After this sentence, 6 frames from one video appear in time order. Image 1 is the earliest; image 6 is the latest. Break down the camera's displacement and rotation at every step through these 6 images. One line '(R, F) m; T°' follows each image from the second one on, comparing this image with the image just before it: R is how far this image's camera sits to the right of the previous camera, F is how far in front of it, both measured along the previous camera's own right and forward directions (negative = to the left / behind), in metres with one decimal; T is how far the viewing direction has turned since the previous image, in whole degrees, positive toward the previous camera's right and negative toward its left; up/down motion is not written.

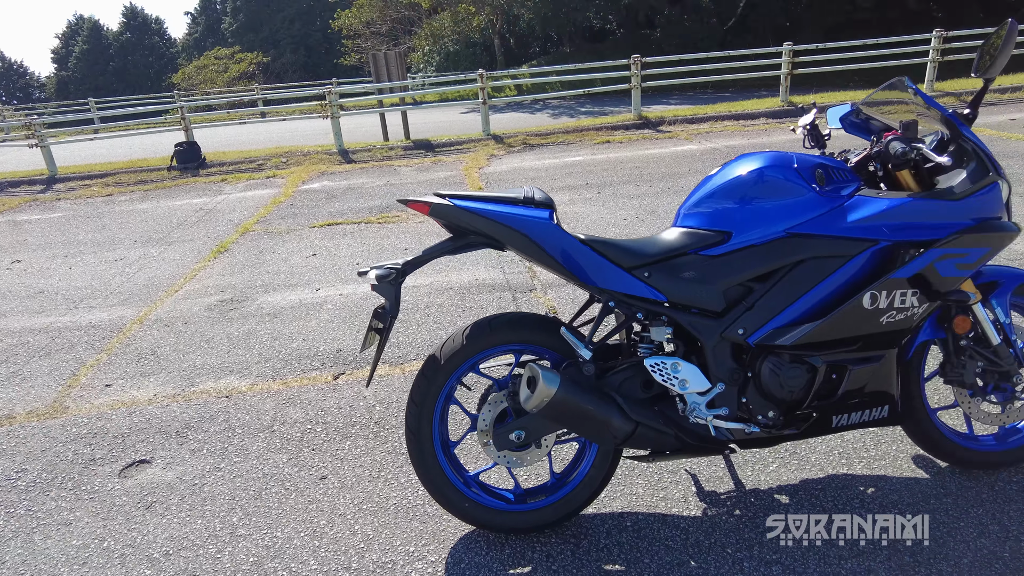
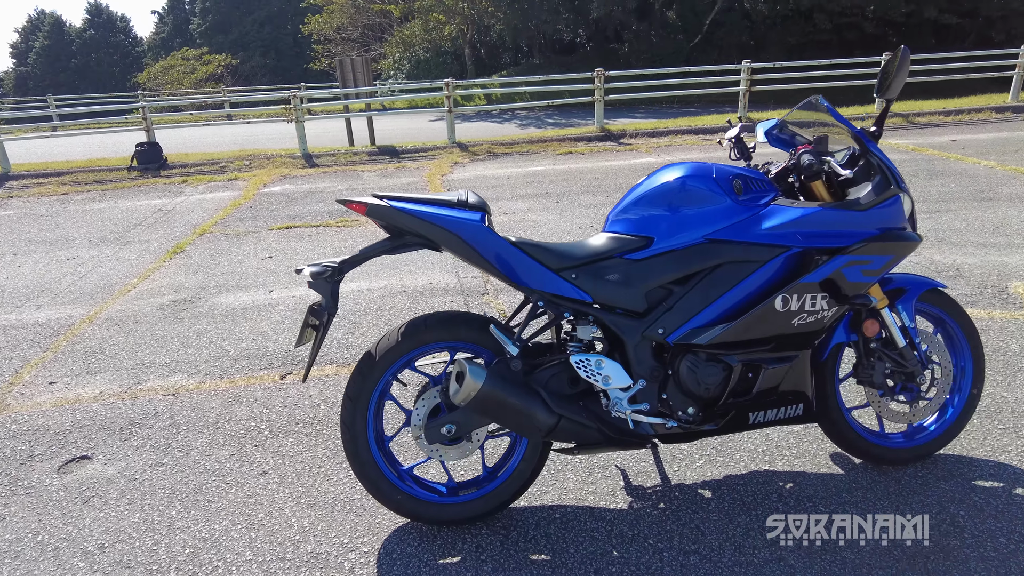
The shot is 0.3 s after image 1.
(+0.1, -0.1) m; +3°
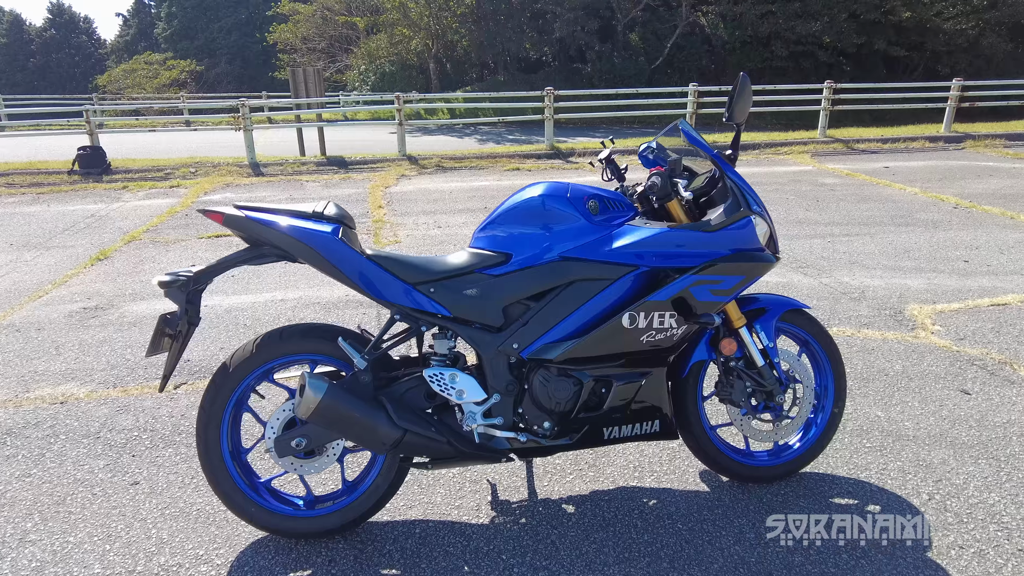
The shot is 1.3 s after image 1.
(+0.4, 0.0) m; +2°
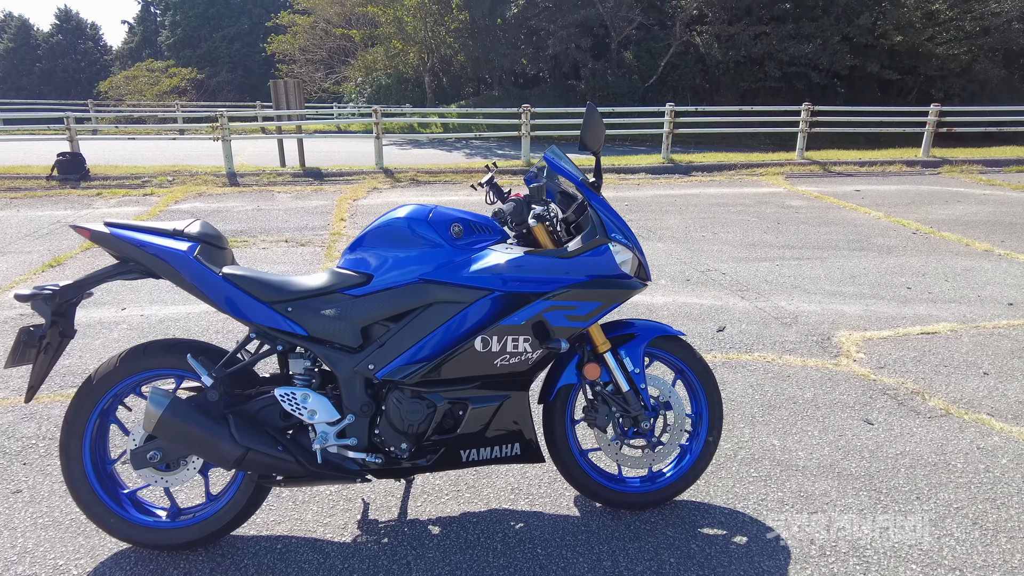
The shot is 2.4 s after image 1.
(+0.6, 0.0) m; 0°
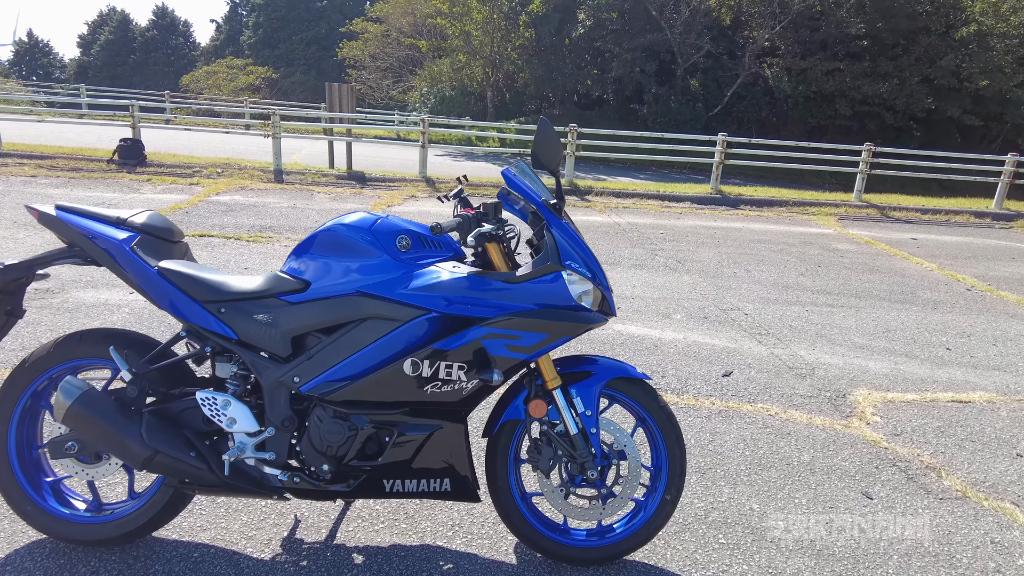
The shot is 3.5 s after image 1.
(+0.4, +0.2) m; -5°
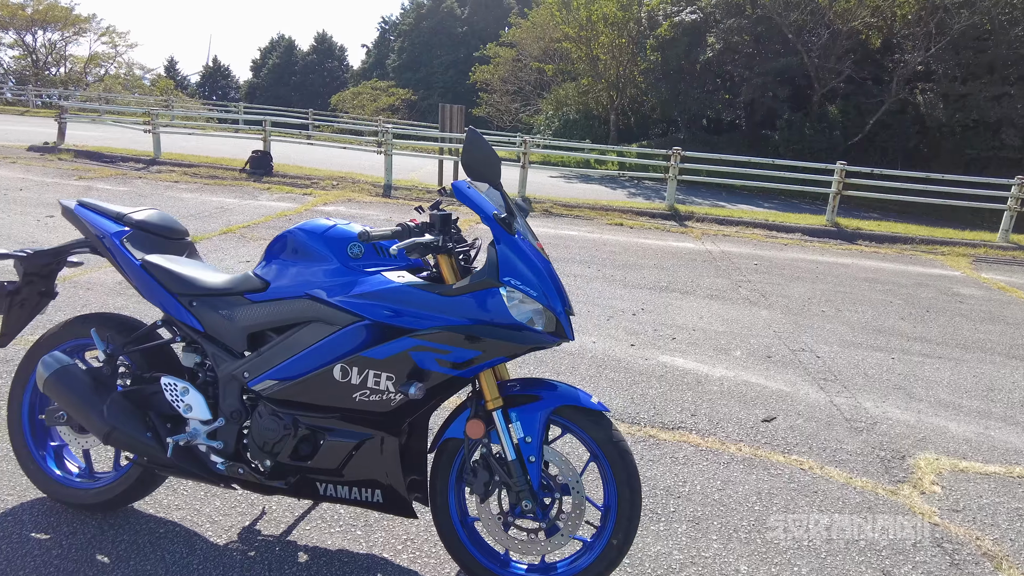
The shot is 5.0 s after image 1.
(+0.7, +0.1) m; -11°
